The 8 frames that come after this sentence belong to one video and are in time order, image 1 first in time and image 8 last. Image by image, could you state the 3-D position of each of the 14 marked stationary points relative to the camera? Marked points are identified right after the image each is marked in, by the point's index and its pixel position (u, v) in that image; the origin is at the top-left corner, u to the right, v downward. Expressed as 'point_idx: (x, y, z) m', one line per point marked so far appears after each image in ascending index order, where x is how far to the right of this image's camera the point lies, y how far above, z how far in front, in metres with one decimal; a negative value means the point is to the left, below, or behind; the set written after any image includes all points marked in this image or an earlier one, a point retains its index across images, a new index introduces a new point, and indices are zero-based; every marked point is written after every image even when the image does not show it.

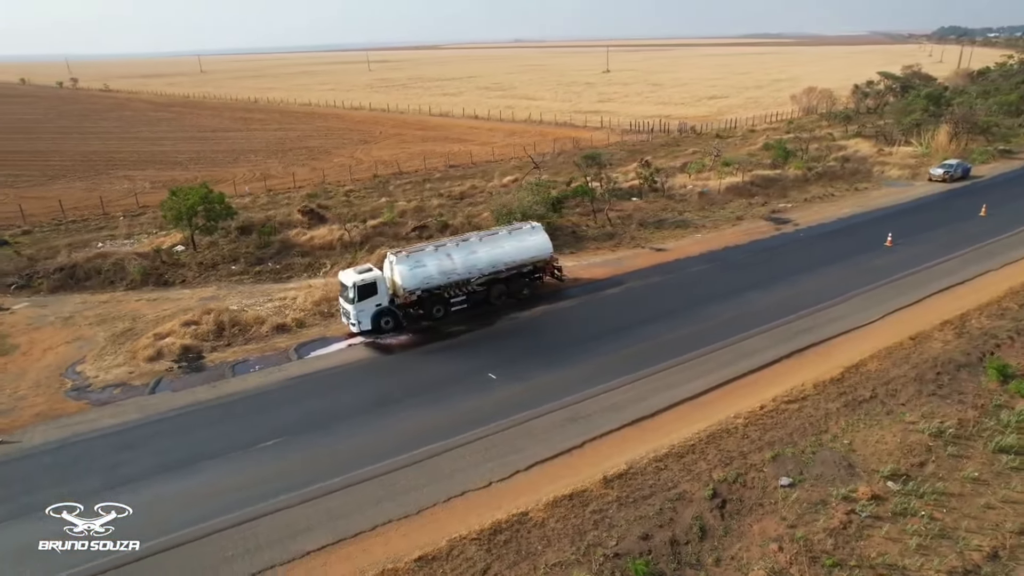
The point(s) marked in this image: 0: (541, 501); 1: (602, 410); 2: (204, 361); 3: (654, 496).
0: (+0.5, -4.2, +12.9) m
1: (+2.0, -3.0, +15.8) m
2: (-9.1, -2.2, +19.4) m
3: (+2.8, -4.1, +13.1) m
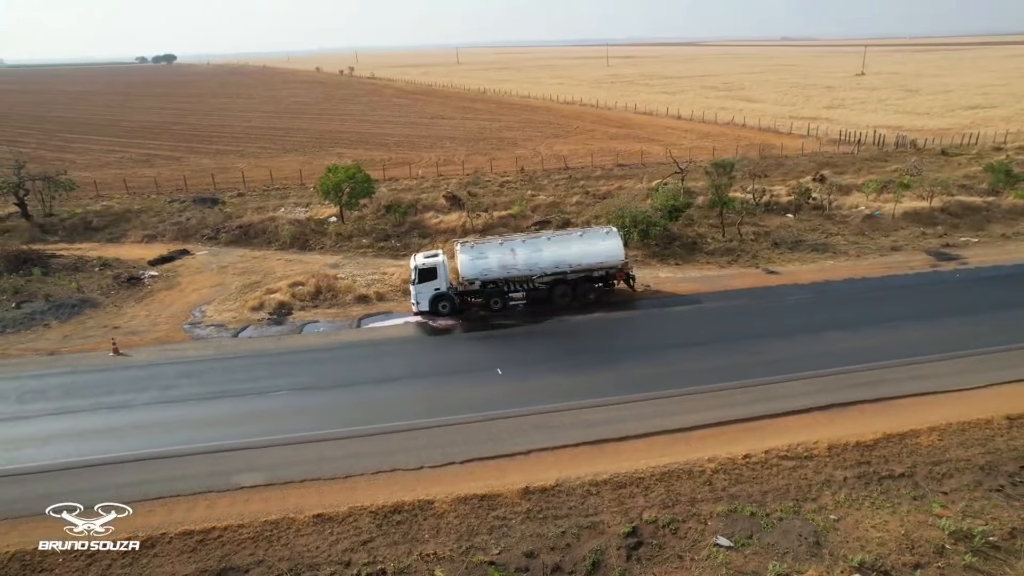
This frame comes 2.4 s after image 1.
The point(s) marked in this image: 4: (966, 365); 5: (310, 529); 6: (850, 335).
0: (-1.2, -4.1, +13.2) m
1: (+1.3, -3.2, +15.4) m
2: (-7.7, -1.0, +22.5) m
3: (+1.0, -4.4, +12.6) m
4: (+11.9, -2.1, +17.4) m
5: (-3.7, -4.5, +12.4) m
6: (+9.9, -1.4, +19.7) m
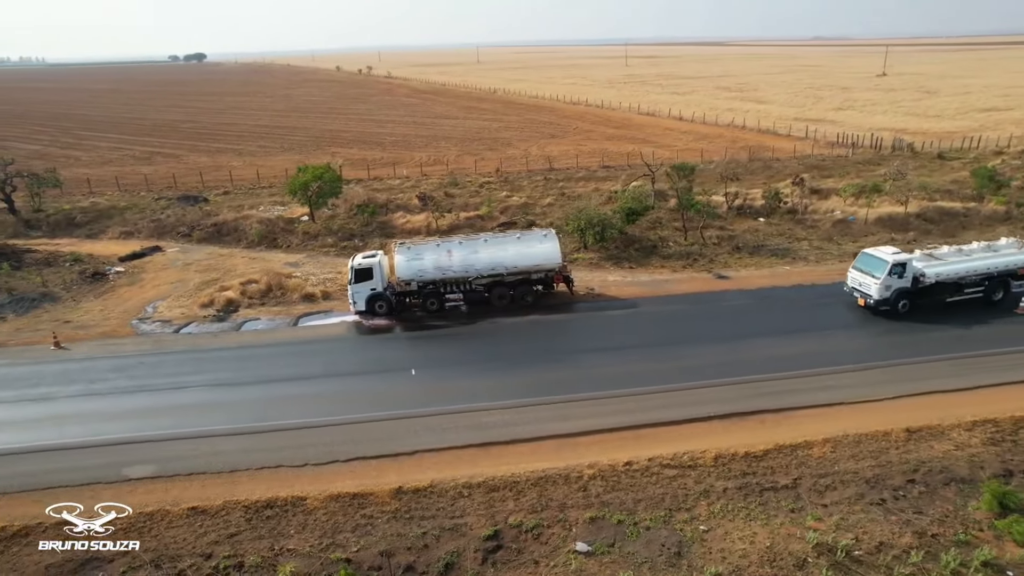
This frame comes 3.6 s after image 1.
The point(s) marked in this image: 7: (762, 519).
0: (-3.8, -4.2, +13.4) m
1: (-1.1, -3.2, +15.6) m
2: (-9.8, -0.9, +23.0) m
3: (-1.6, -4.5, +12.8) m
4: (+9.5, -2.3, +17.0) m
5: (-6.3, -4.5, +12.7) m
6: (+7.7, -1.6, +19.5) m
7: (+4.9, -4.5, +12.8) m
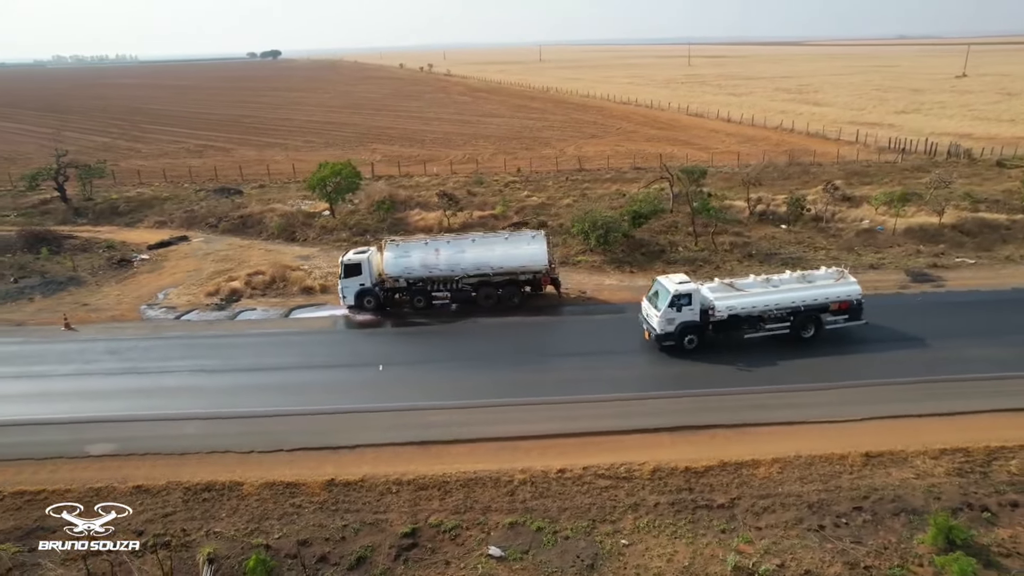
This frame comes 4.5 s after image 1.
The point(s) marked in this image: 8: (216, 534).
0: (-5.2, -4.0, +13.8) m
1: (-2.4, -3.2, +15.7) m
2: (-10.1, -0.6, +24.0) m
3: (-3.1, -4.4, +13.0) m
4: (+8.4, -2.7, +16.2) m
5: (-7.8, -4.3, +13.4) m
6: (+6.9, -1.9, +18.8) m
7: (+3.3, -4.7, +12.4) m
8: (-5.7, -4.7, +12.6) m
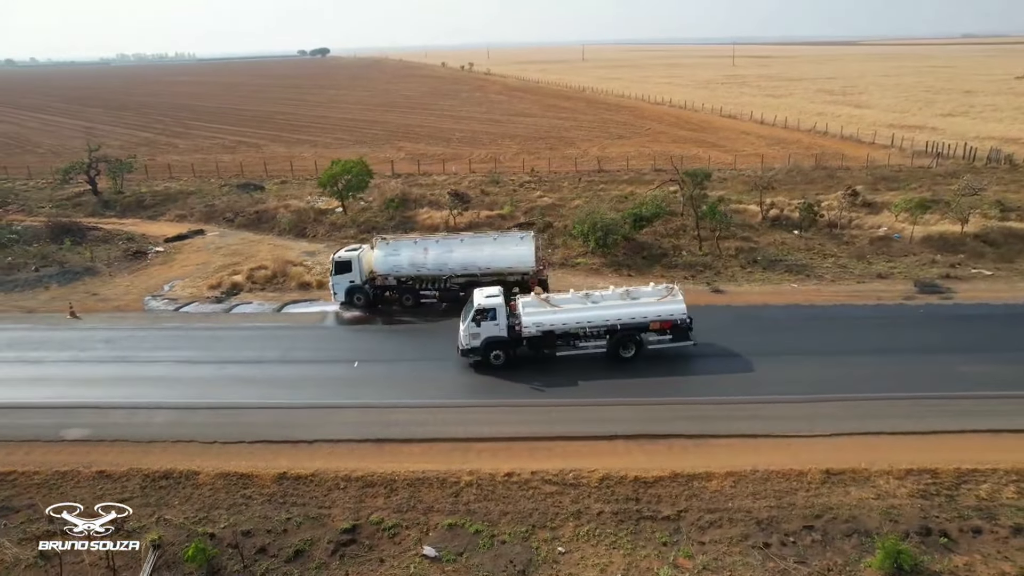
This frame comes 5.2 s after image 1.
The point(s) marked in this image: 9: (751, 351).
0: (-6.3, -3.9, +14.2) m
1: (-3.3, -3.2, +15.9) m
2: (-10.4, -0.3, +24.6) m
3: (-4.3, -4.4, +13.2) m
4: (+7.5, -2.9, +15.6) m
5: (-8.9, -4.1, +13.9) m
6: (+6.1, -2.1, +18.3) m
7: (+2.1, -4.8, +12.2) m
8: (-6.8, -4.6, +12.9) m
9: (+6.9, -1.8, +19.0) m
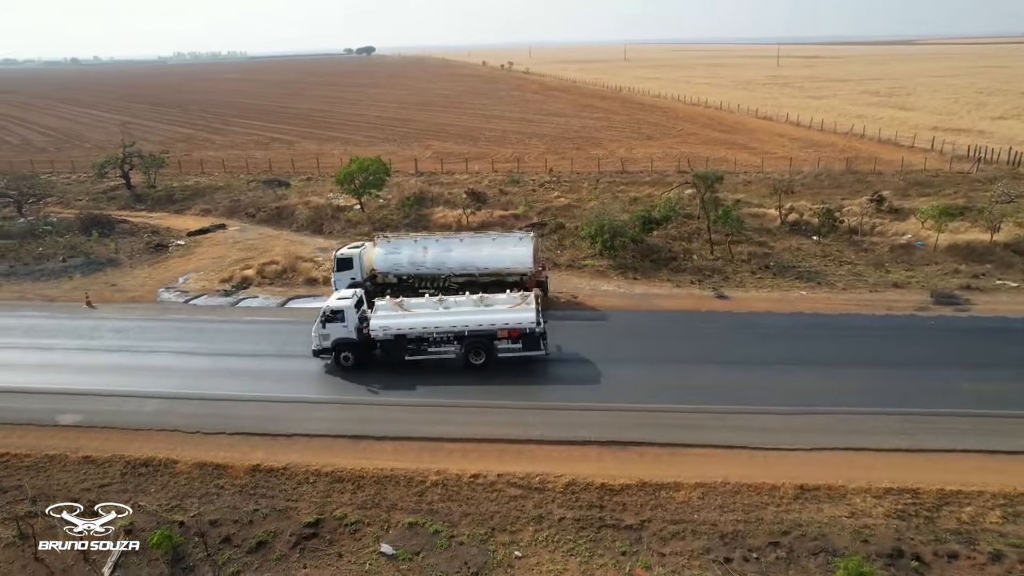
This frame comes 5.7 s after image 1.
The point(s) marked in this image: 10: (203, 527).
0: (-6.9, -3.8, +14.6) m
1: (-3.8, -3.1, +16.1) m
2: (-10.4, -0.1, +25.2) m
3: (-5.0, -4.3, +13.4) m
4: (+7.0, -3.1, +15.1) m
5: (-9.6, -3.9, +14.4) m
6: (+5.8, -2.3, +17.9) m
7: (+1.3, -4.9, +12.0) m
8: (-7.6, -4.4, +13.3) m
9: (+6.6, -2.0, +18.6) m
10: (-6.0, -4.7, +12.8) m
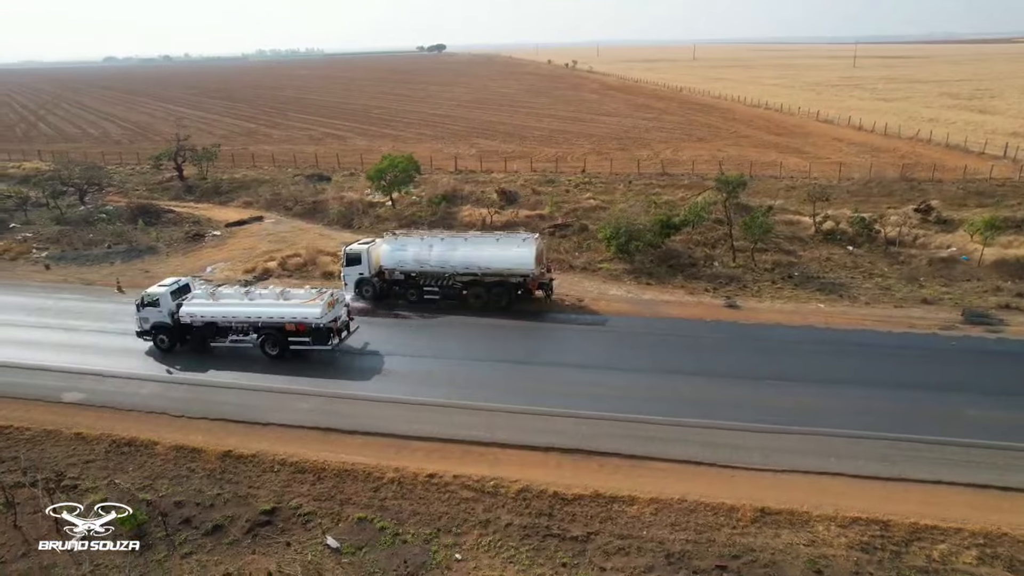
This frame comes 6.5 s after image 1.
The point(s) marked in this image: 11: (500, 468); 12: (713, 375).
0: (-7.7, -3.6, +15.2) m
1: (-4.4, -3.0, +16.4) m
2: (-9.9, +0.2, +26.1) m
3: (-5.9, -4.2, +13.9) m
4: (+6.2, -3.4, +14.4) m
5: (-10.4, -3.6, +15.3) m
6: (+5.3, -2.5, +17.3) m
7: (+0.2, -5.0, +11.9) m
8: (-8.5, -4.2, +14.0) m
9: (+6.2, -2.3, +17.8) m
10: (-7.0, -4.5, +13.4) m
11: (-0.2, -3.8, +14.0) m
12: (+5.5, -2.3, +17.8) m
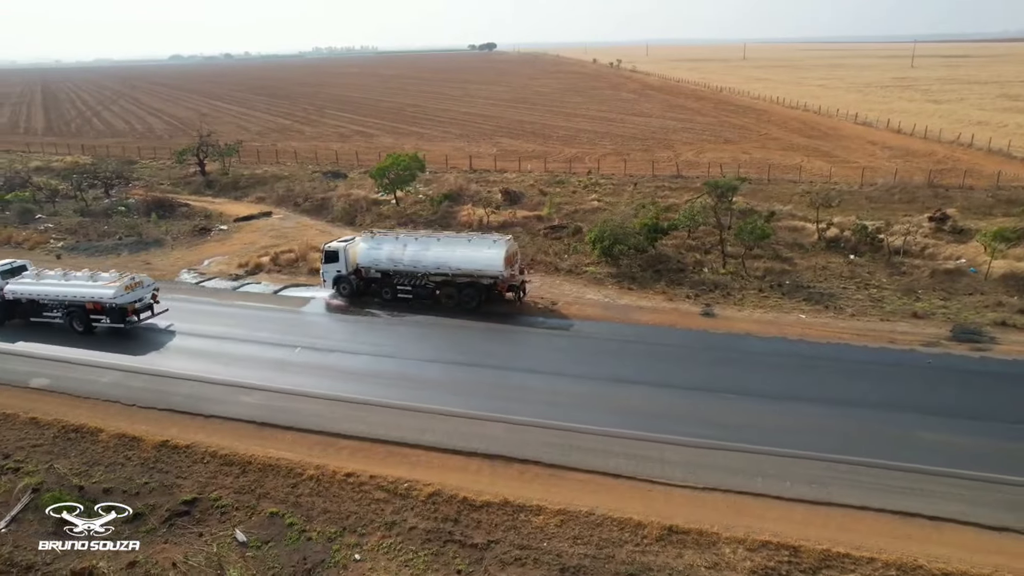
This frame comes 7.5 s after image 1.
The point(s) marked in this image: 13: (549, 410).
0: (-9.3, -3.4, +15.7) m
1: (-5.9, -3.0, +16.6) m
2: (-10.6, +0.5, +26.7) m
3: (-7.6, -4.1, +14.3) m
4: (+4.5, -3.6, +13.9) m
5: (-11.9, -3.4, +16.0) m
6: (+3.8, -2.7, +16.8) m
7: (-1.7, -5.0, +11.8) m
8: (-10.2, -4.0, +14.6) m
9: (+4.8, -2.5, +17.3) m
10: (-8.8, -4.3, +13.8) m
11: (-1.9, -3.9, +14.0) m
12: (+4.1, -2.5, +17.3) m
13: (+1.2, -3.0, +16.0) m
